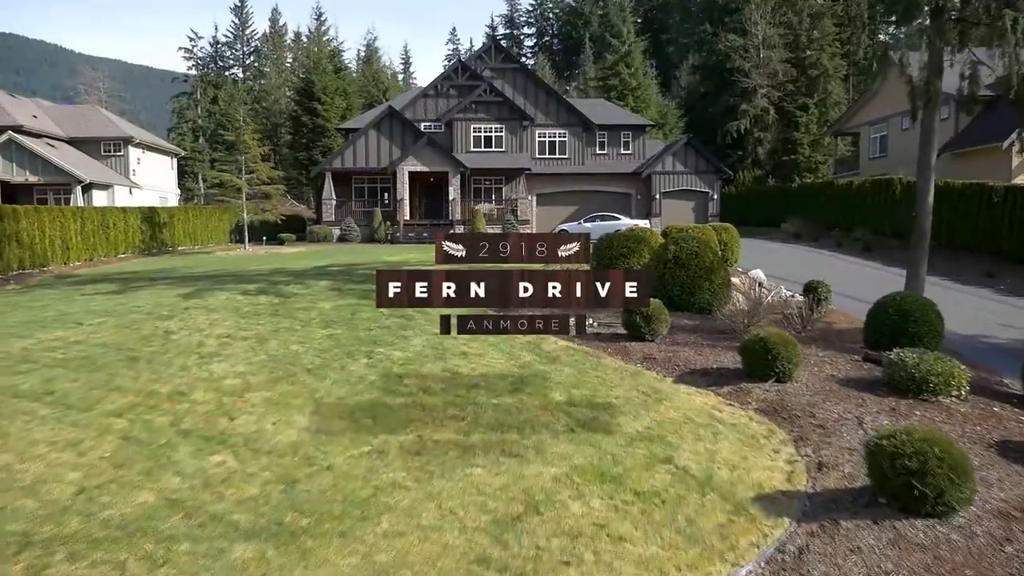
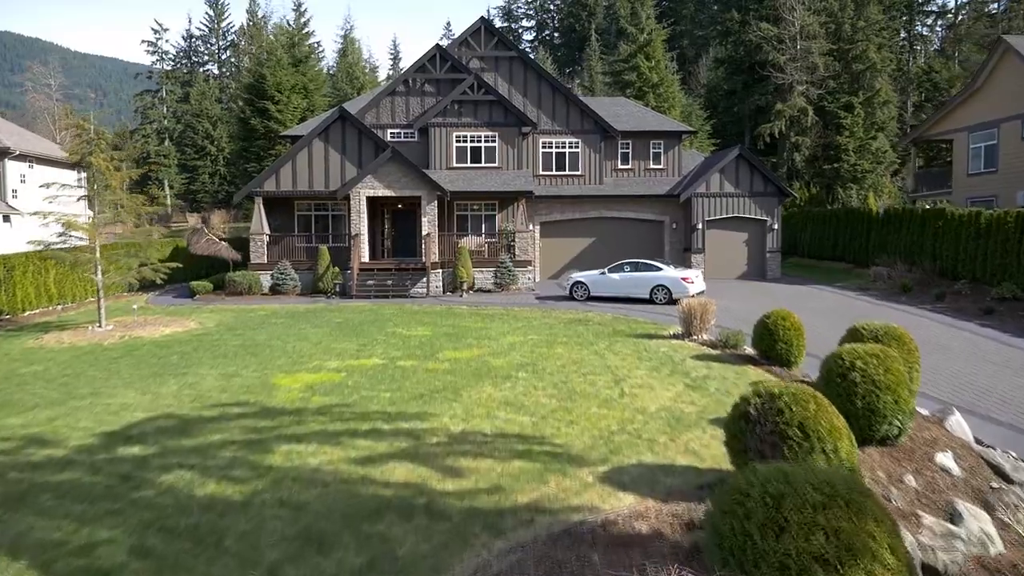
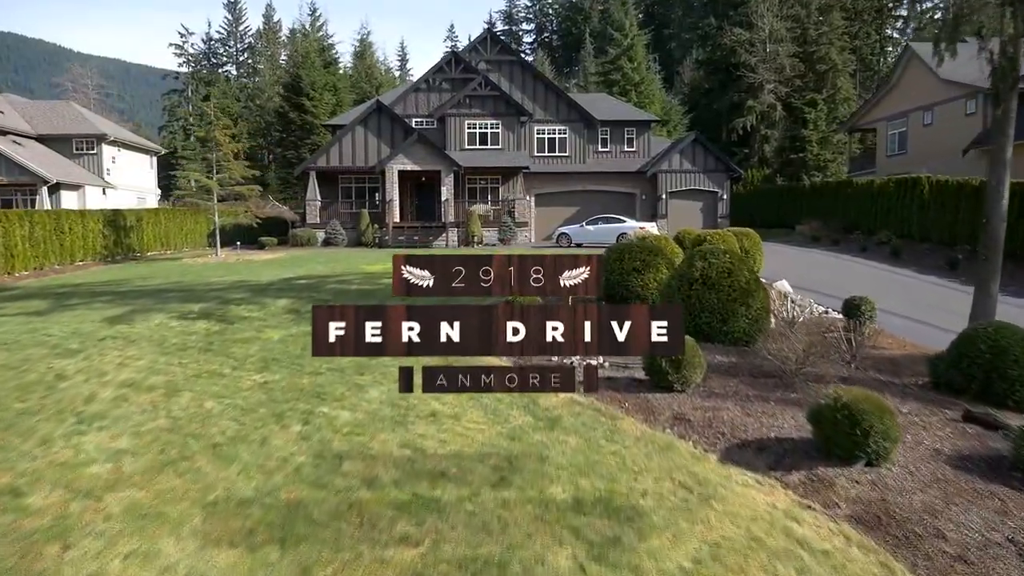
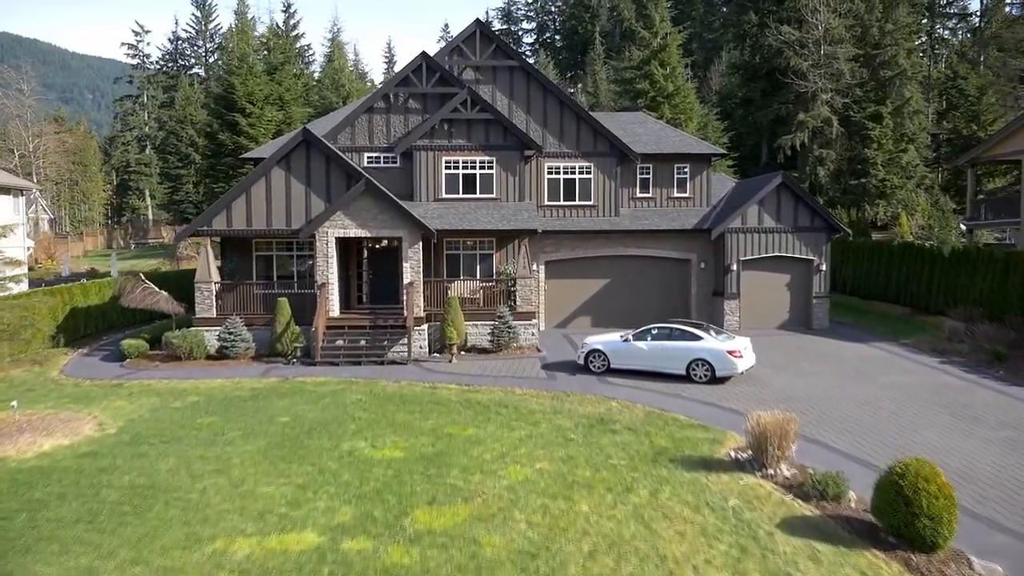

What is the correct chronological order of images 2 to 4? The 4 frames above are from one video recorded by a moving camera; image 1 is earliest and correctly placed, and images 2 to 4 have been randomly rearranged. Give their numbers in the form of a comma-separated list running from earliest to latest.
3, 2, 4
